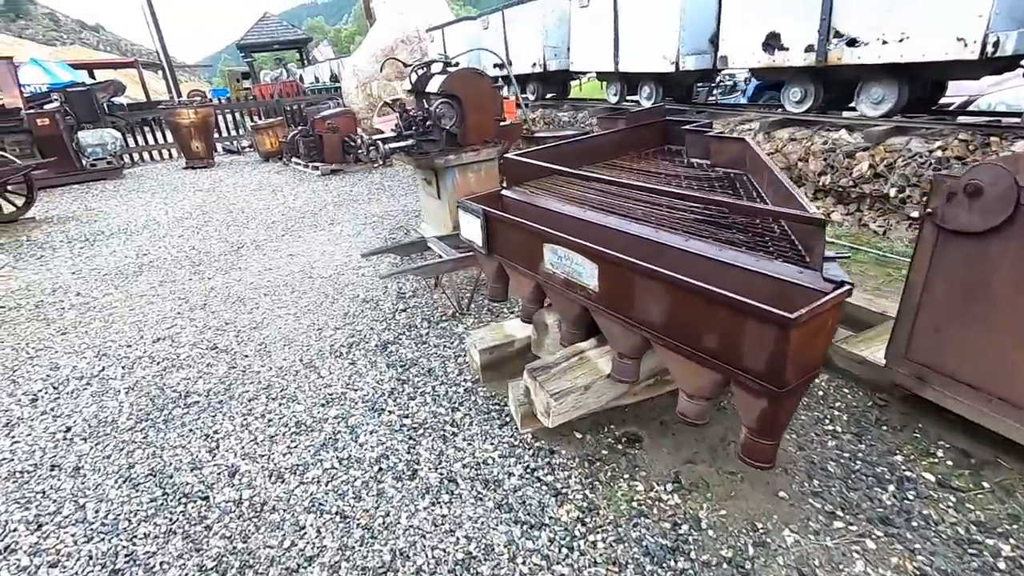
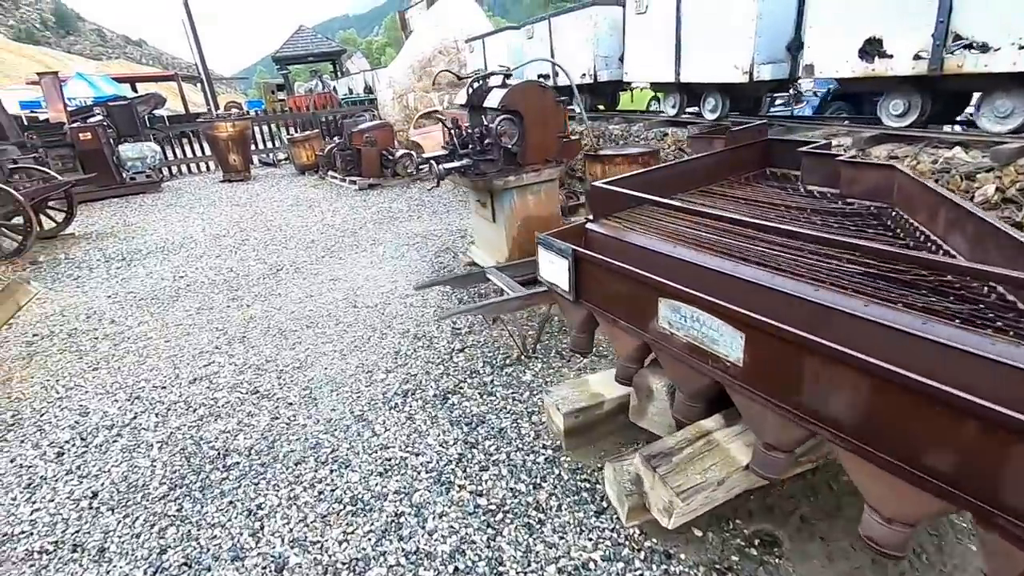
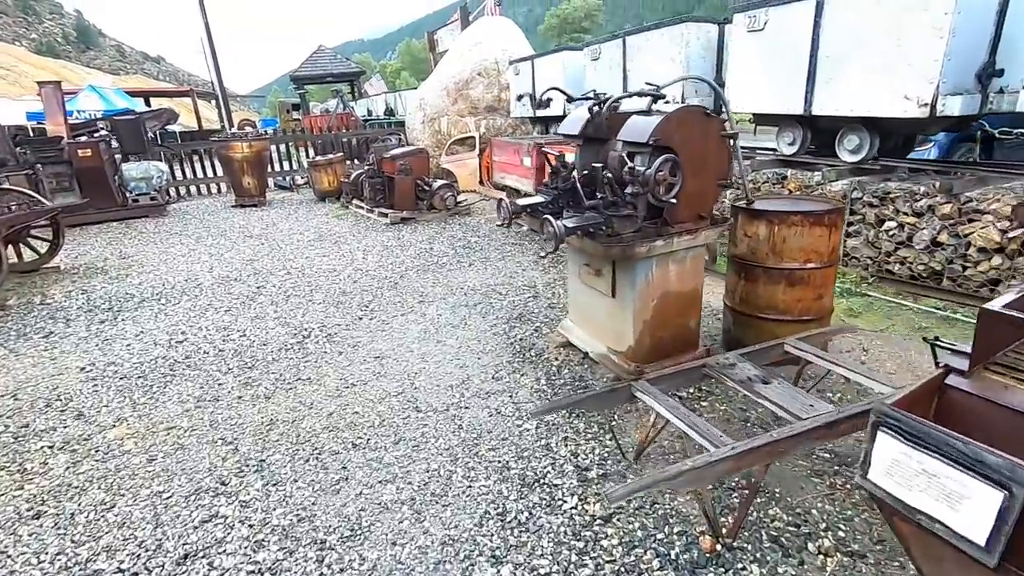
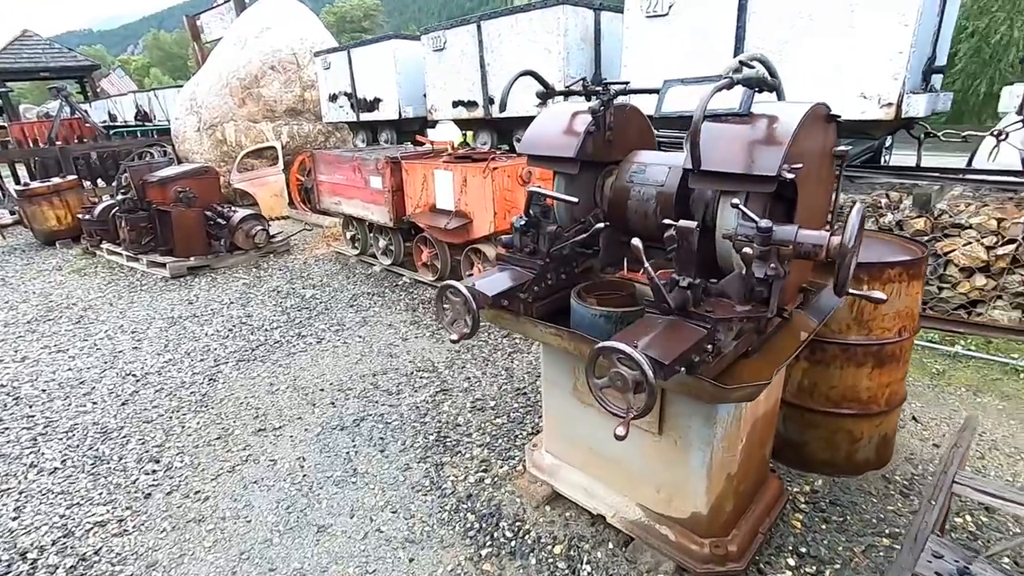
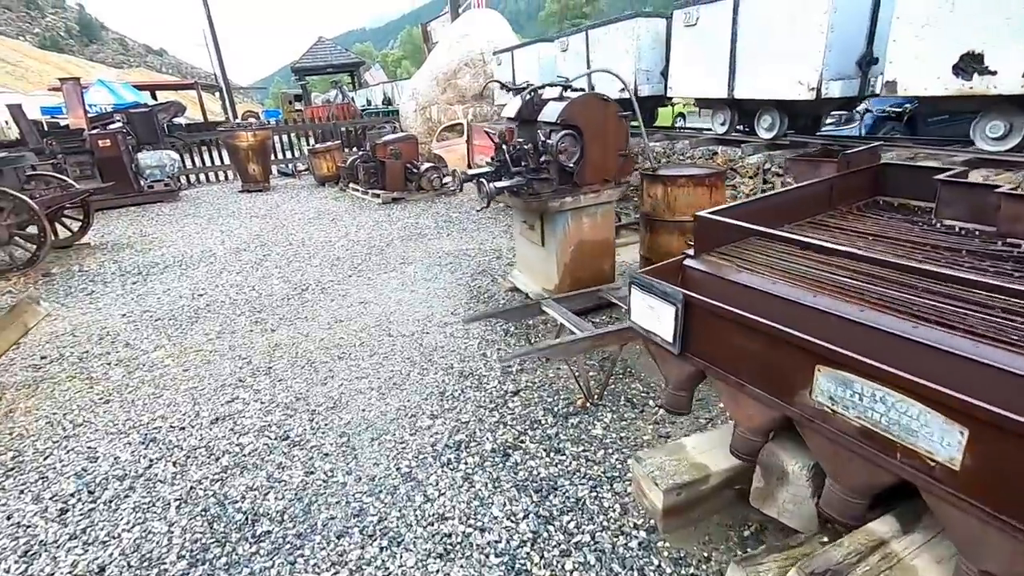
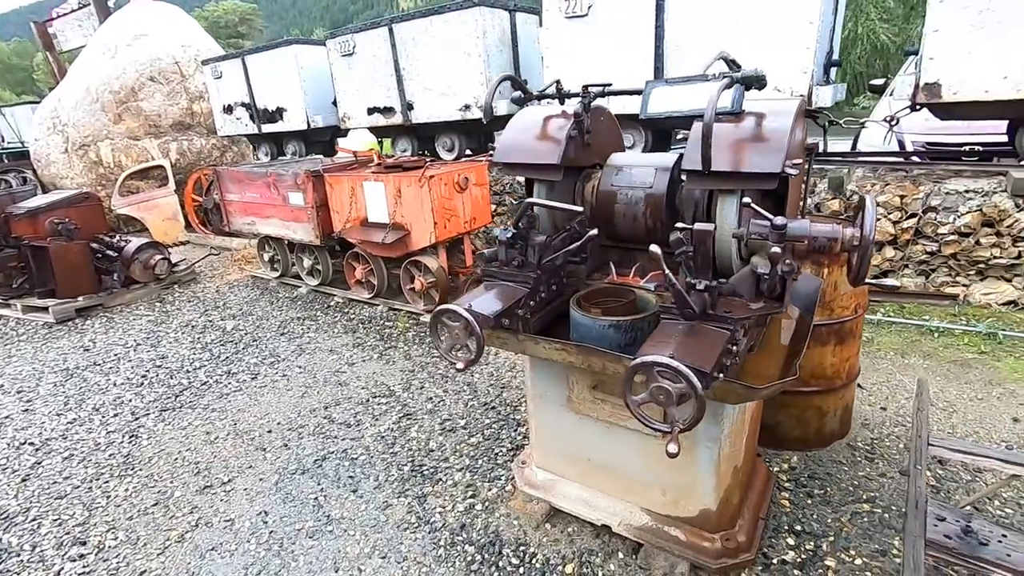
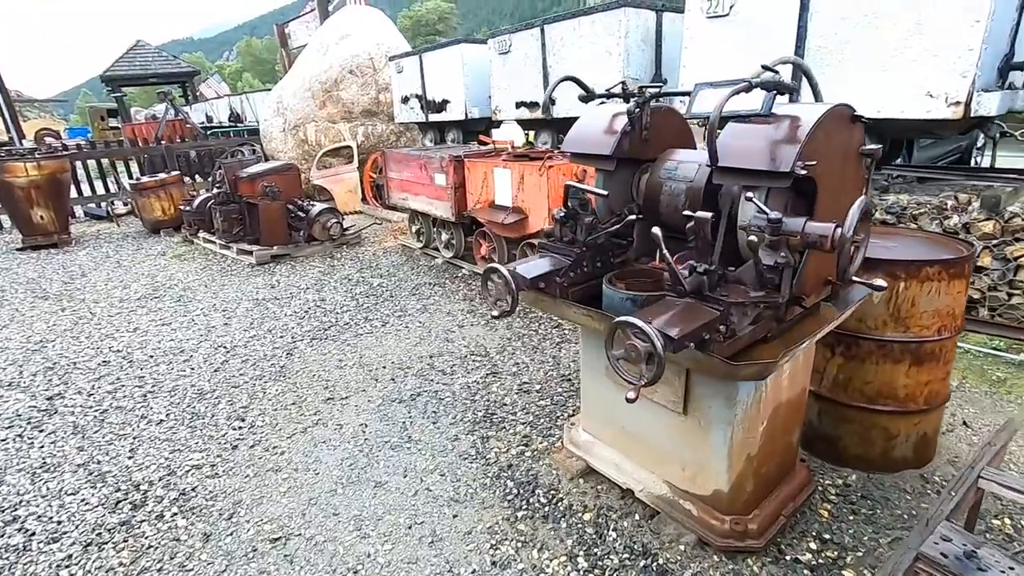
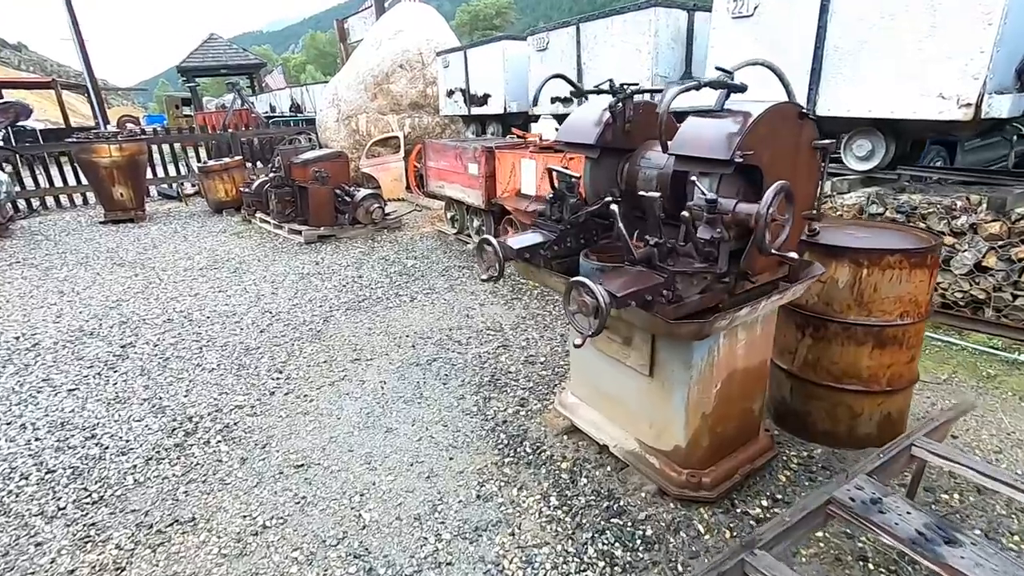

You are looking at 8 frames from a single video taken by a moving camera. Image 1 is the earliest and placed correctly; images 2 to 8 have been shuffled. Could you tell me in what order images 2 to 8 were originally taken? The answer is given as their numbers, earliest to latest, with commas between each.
2, 5, 3, 8, 7, 4, 6
